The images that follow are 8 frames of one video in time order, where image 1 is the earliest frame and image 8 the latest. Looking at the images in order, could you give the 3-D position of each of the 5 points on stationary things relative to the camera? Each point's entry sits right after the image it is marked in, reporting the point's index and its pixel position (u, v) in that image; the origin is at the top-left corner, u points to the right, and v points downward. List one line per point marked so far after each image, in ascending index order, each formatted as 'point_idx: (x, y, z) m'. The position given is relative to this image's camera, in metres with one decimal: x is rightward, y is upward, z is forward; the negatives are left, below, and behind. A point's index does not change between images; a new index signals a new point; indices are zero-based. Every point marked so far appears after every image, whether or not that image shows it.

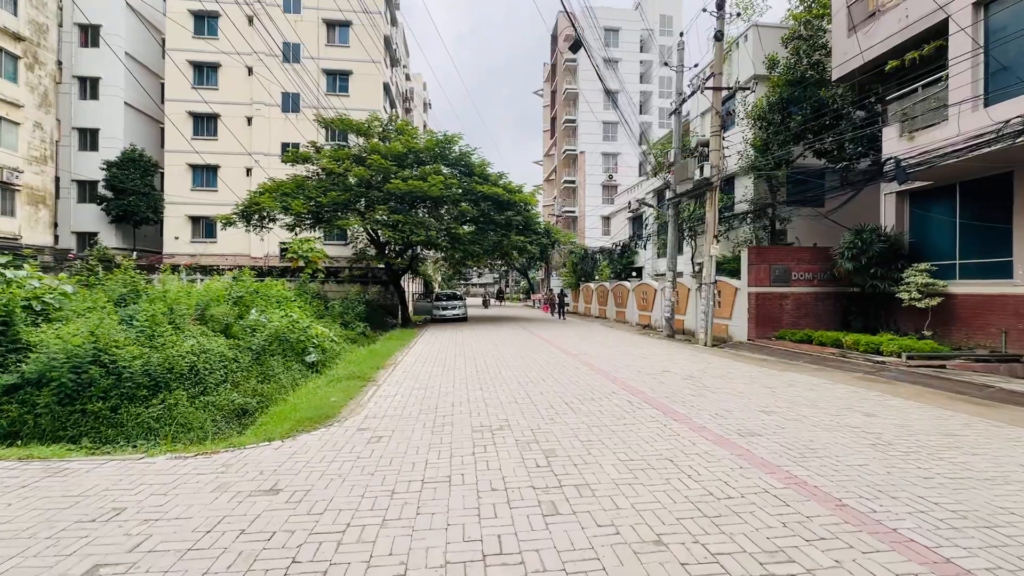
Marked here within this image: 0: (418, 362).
0: (-2.0, -1.6, +10.0) m
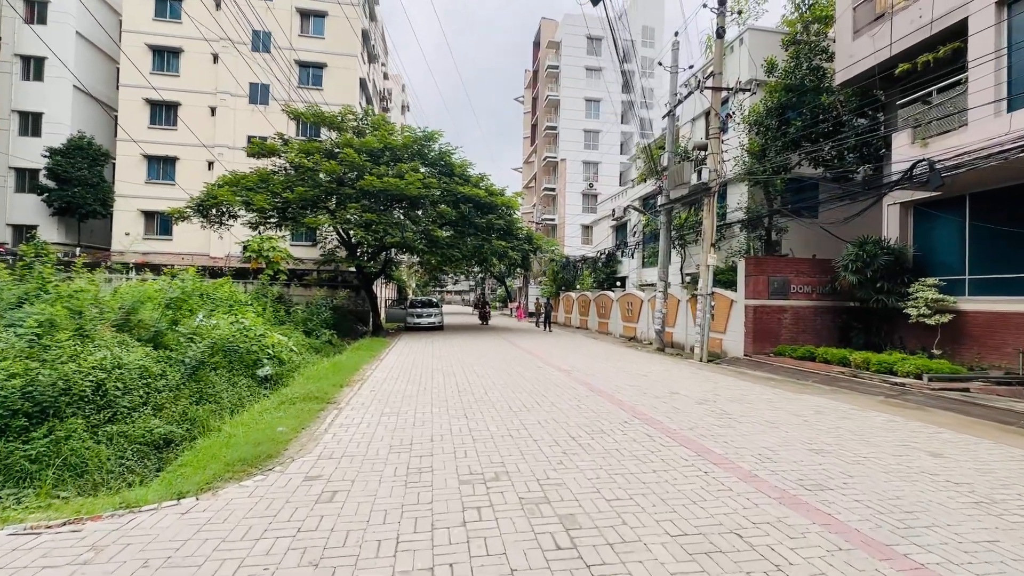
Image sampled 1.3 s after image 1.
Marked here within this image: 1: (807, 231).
0: (-2.3, -1.7, +8.7) m
1: (+9.6, +1.8, +15.0) m
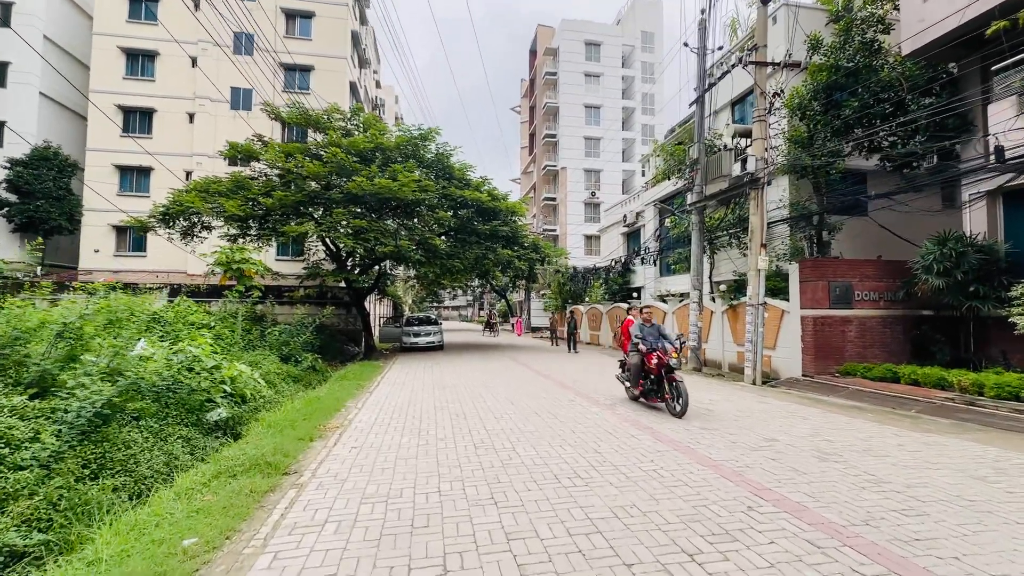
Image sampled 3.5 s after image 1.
0: (-1.9, -1.9, +6.6) m
1: (+9.9, +1.7, +13.1) m
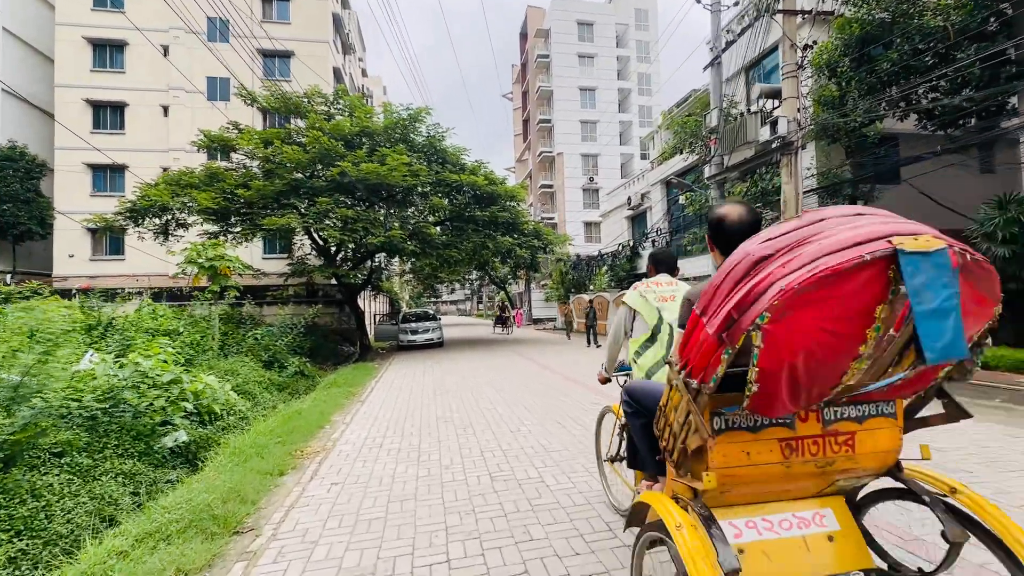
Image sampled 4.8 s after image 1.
0: (-1.7, -1.8, +5.4) m
1: (+9.9, +2.3, +11.9) m
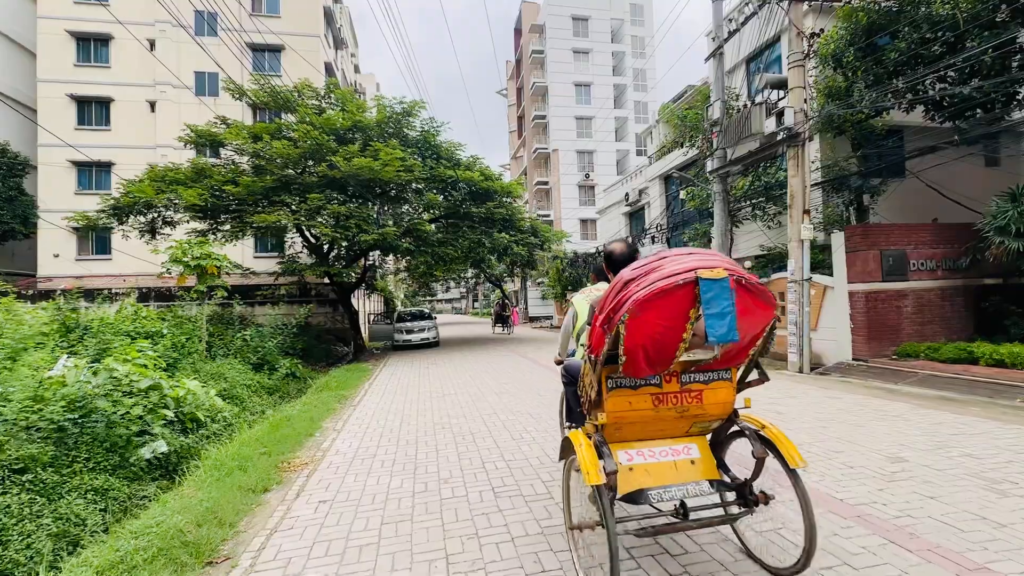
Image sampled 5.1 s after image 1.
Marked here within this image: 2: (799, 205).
0: (-1.6, -1.8, +5.0) m
1: (+9.9, +2.4, +11.6) m
2: (+5.8, +1.7, +9.5) m
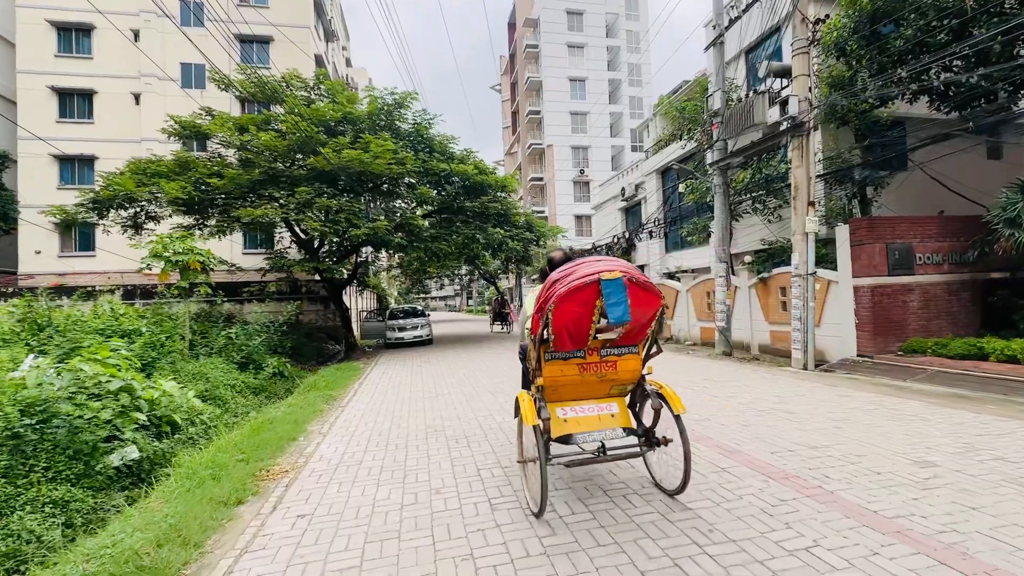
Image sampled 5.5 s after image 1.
0: (-1.7, -1.7, +4.7) m
1: (+9.8, +2.6, +11.4) m
2: (+5.7, +1.8, +9.2) m
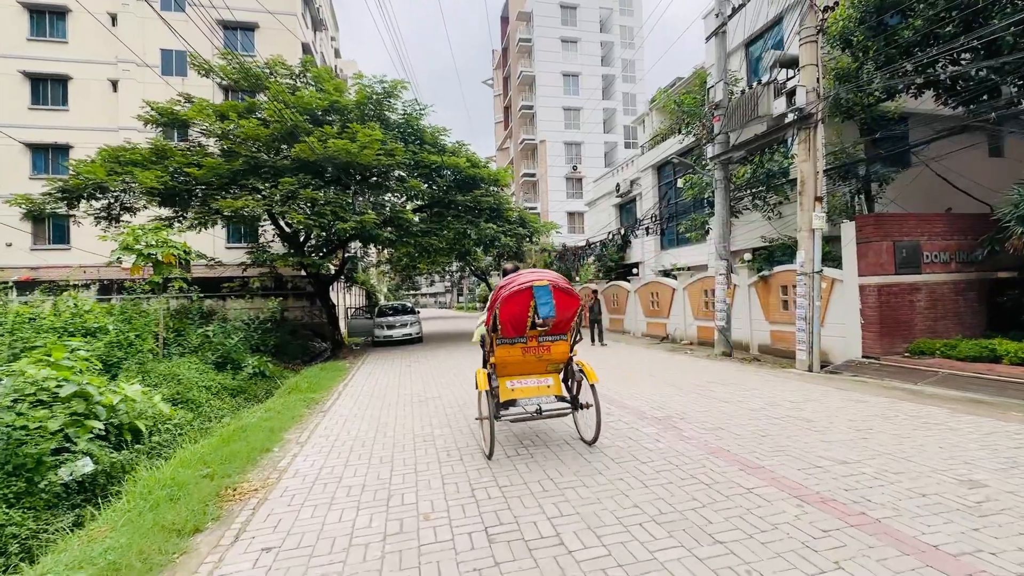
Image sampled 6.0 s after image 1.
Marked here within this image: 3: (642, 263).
0: (-1.7, -1.7, +4.2) m
1: (+9.6, +2.6, +11.1) m
2: (+5.6, +1.8, +8.9) m
3: (+5.5, +1.1, +19.8) m
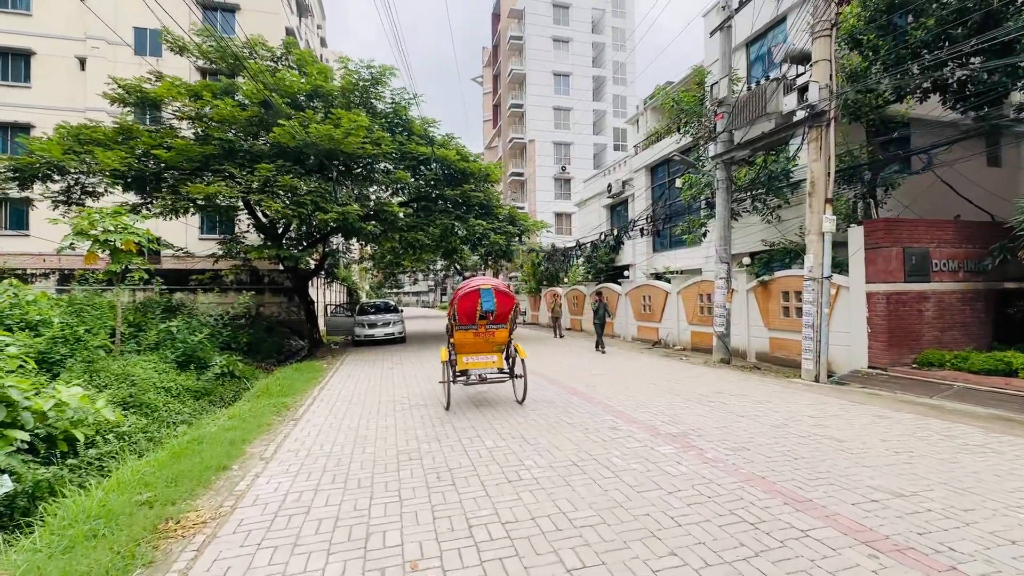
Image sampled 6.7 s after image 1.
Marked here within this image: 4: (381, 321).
0: (-1.7, -1.6, +3.5) m
1: (+9.5, +2.4, +10.9) m
2: (+5.6, +1.7, +8.5) m
3: (+5.0, +0.9, +19.4) m
4: (-4.6, -1.2, +16.3) m
